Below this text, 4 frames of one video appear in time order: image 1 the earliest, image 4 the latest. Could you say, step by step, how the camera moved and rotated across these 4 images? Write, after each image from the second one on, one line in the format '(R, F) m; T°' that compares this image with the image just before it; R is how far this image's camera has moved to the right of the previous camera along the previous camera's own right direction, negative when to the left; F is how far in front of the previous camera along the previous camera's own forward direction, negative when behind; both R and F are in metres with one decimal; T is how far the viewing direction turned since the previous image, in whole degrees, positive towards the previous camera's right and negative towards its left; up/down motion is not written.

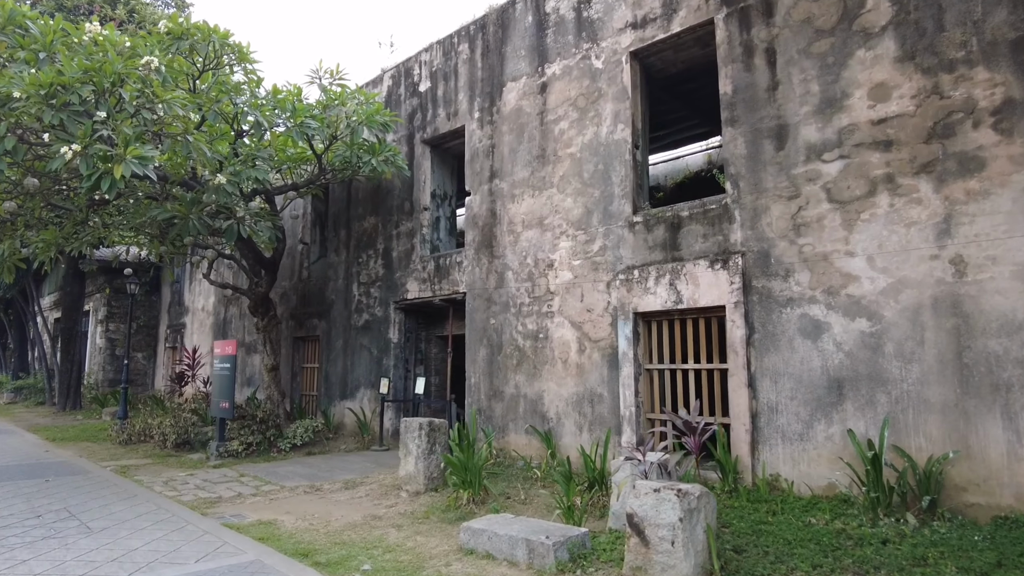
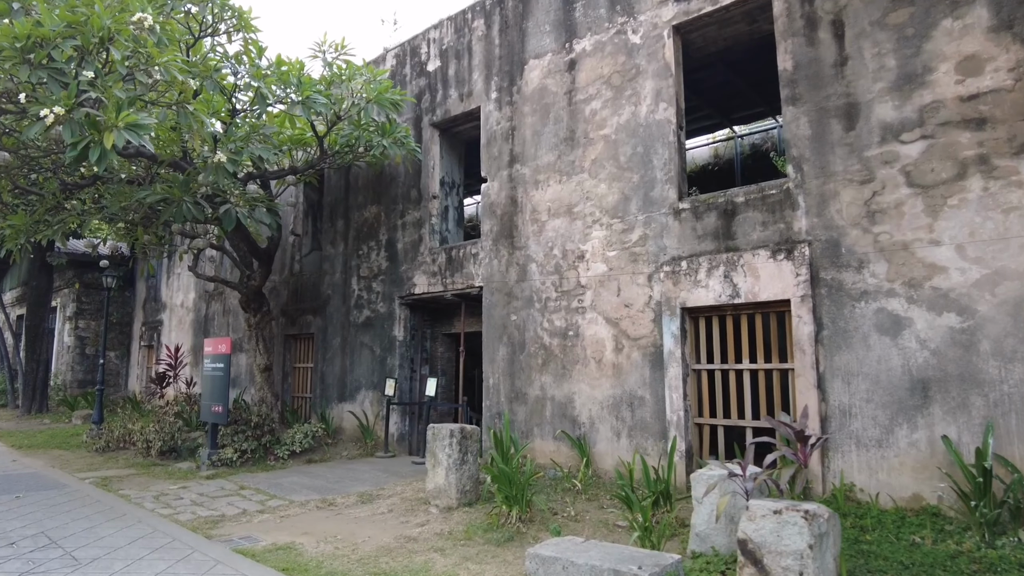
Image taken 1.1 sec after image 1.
(-0.7, +0.7) m; +2°
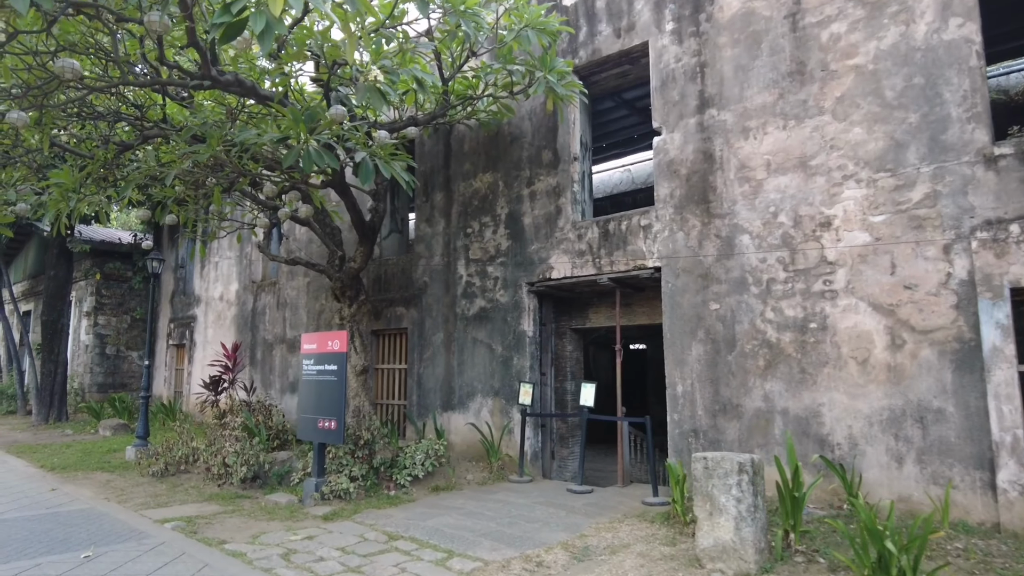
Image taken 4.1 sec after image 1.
(-2.2, +1.9) m; +1°
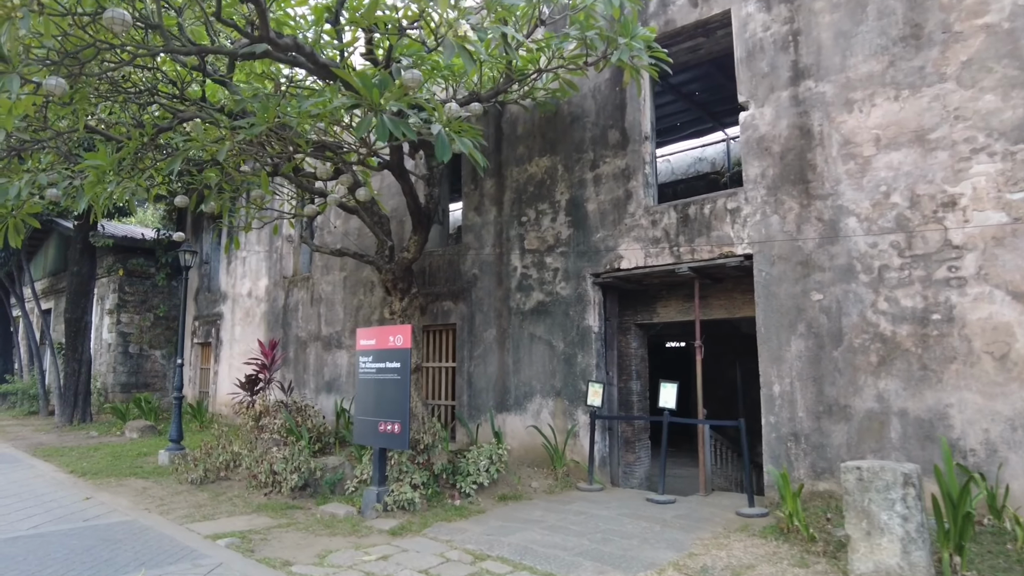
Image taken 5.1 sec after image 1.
(-0.7, +0.6) m; -1°
